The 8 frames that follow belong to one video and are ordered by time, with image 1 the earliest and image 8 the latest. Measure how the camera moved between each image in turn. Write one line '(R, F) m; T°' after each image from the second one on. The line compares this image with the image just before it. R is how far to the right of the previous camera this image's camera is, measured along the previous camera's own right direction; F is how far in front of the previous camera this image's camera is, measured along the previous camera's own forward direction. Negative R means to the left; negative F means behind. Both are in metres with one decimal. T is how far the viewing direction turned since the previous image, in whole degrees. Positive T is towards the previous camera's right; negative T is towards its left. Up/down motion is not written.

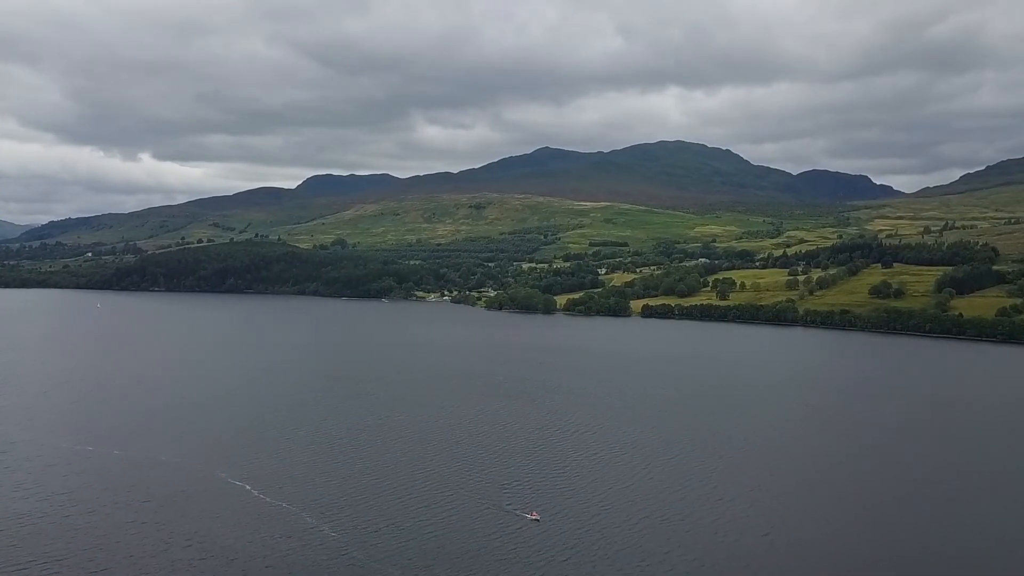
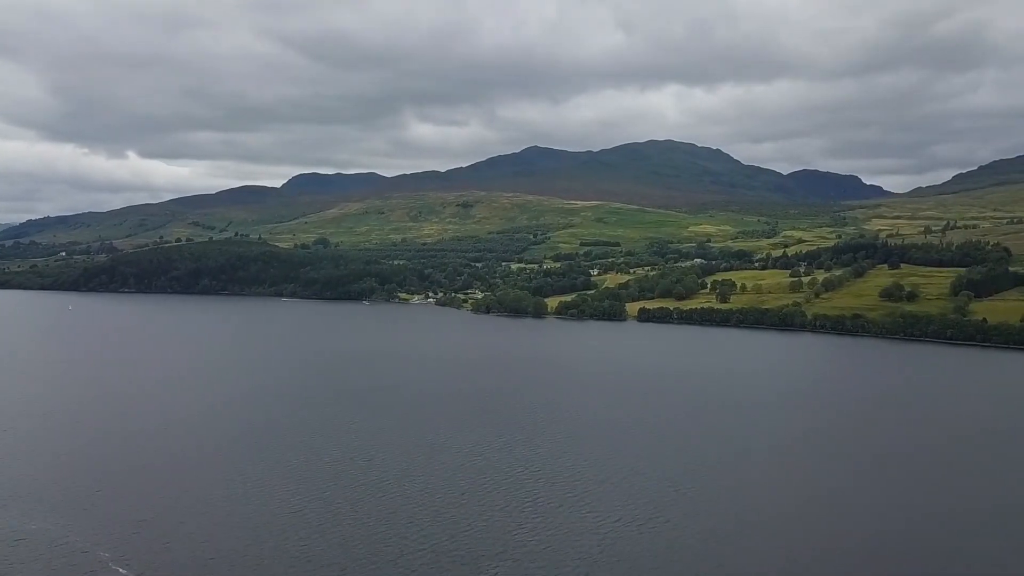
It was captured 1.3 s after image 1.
(0.0, +8.8) m; +1°
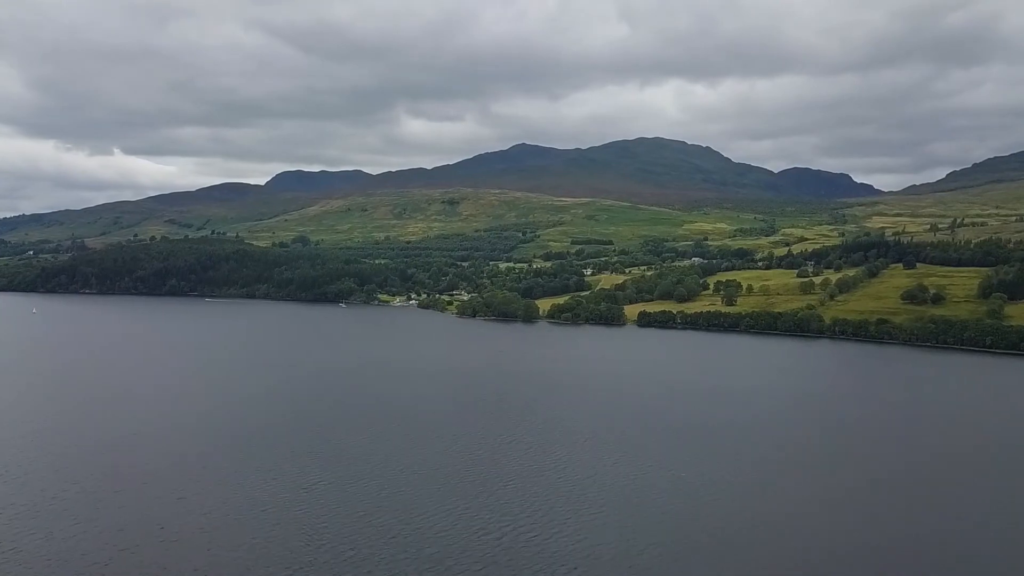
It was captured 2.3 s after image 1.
(-0.1, +11.4) m; +1°
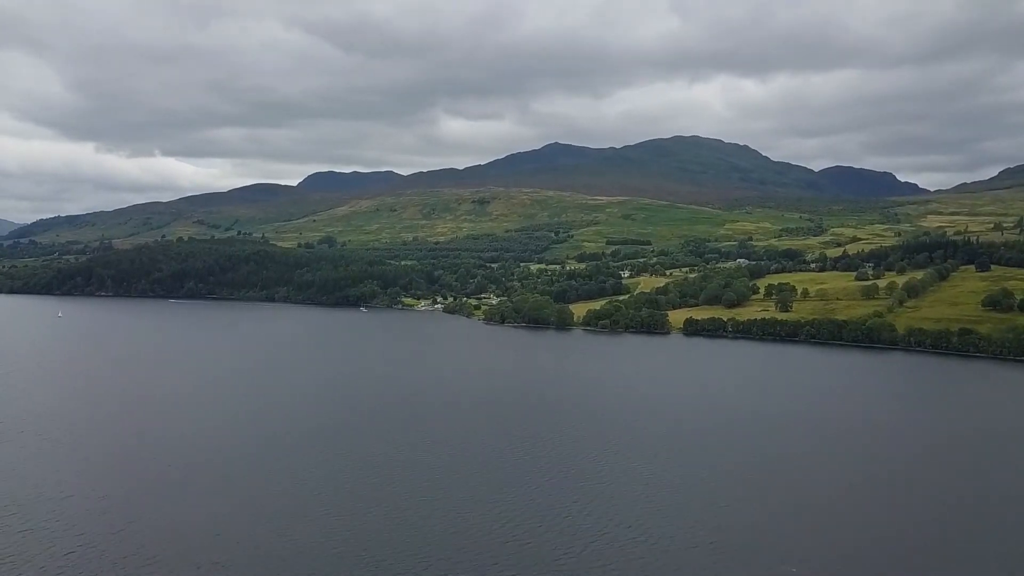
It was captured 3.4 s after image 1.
(0.0, +10.5) m; -2°
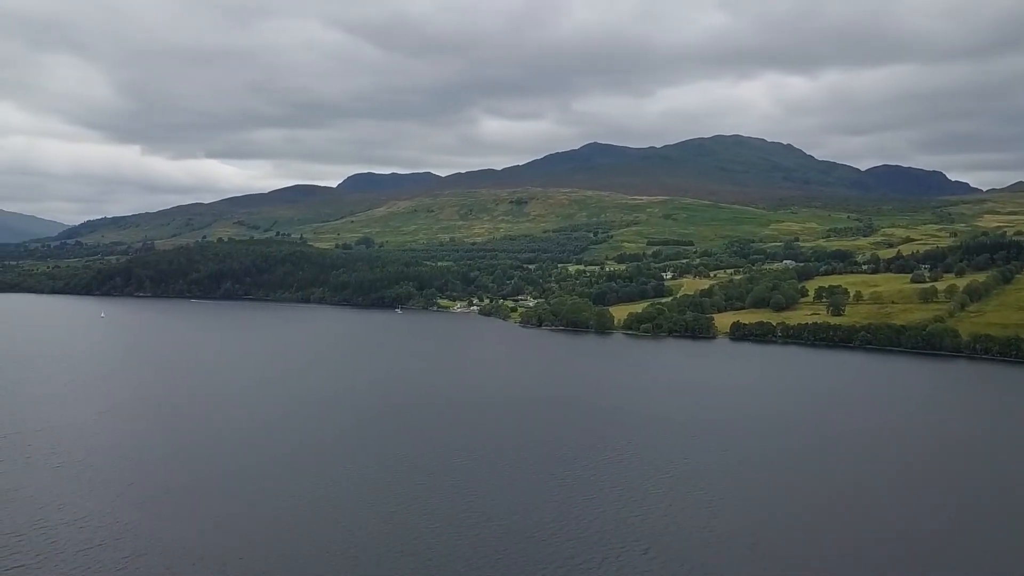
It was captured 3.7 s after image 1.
(0.0, +3.7) m; -3°
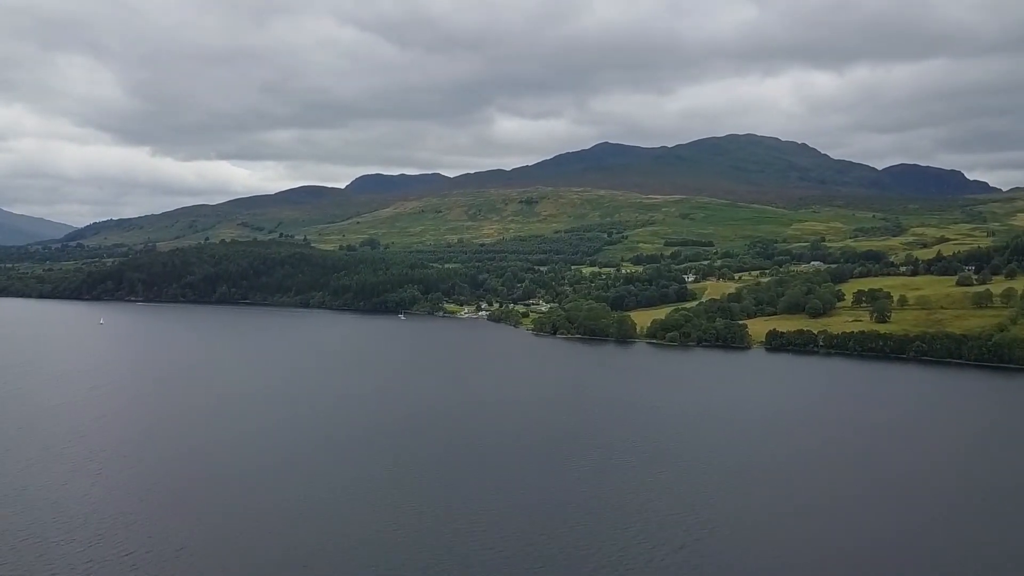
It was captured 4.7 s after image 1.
(-0.3, +9.6) m; -1°
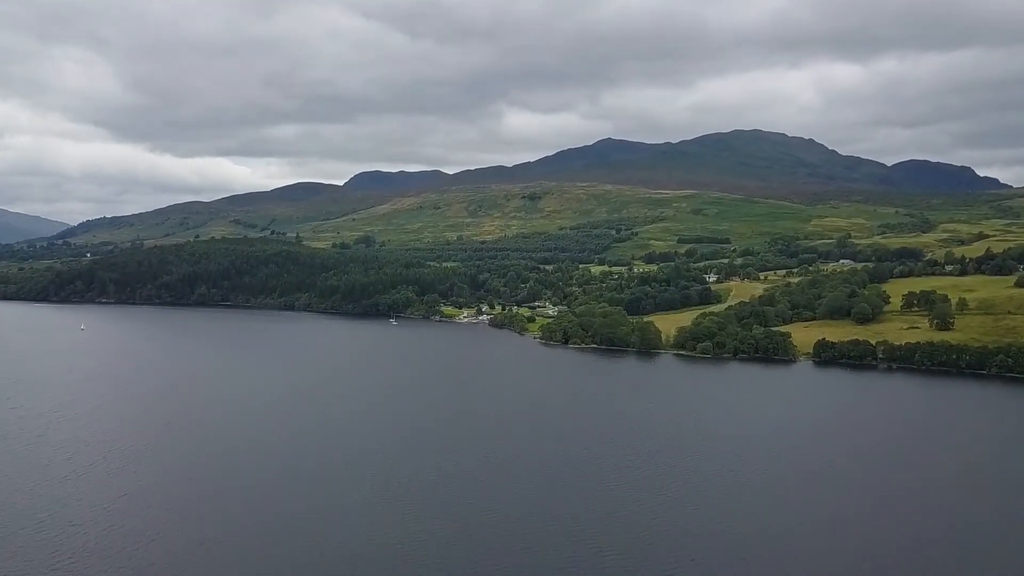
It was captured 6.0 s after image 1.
(-0.5, +13.2) m; 0°
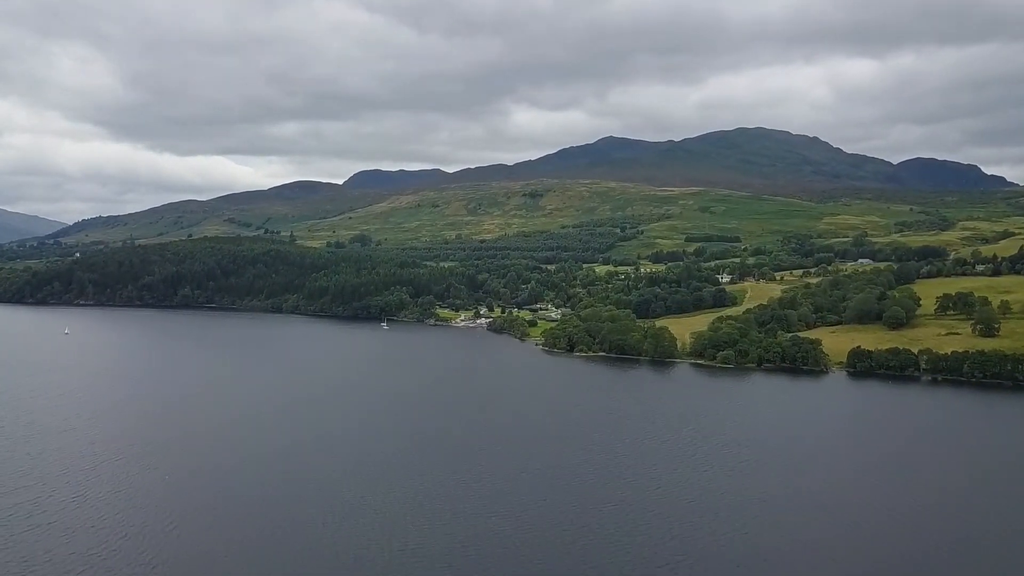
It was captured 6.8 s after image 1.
(+0.1, +8.0) m; 0°
